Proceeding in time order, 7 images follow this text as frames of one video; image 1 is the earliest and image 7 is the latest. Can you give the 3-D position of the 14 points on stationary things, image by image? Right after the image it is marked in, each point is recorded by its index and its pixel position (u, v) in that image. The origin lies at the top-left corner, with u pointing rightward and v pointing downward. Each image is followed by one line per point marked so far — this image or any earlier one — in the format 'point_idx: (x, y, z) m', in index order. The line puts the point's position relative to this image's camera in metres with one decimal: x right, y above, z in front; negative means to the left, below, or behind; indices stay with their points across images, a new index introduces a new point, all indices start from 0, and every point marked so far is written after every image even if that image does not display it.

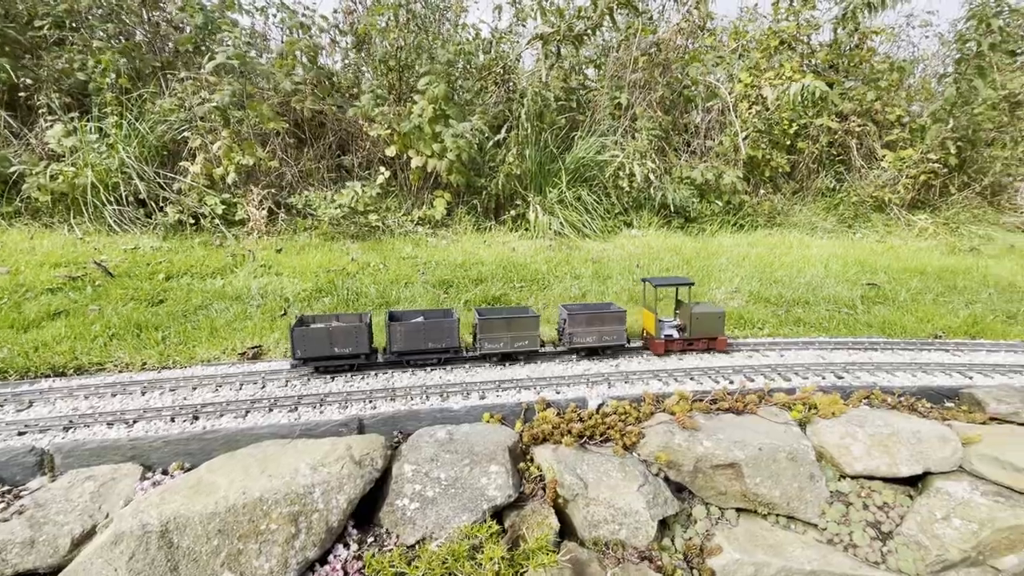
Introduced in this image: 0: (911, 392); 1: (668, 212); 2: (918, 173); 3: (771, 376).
0: (+3.9, -1.0, +4.9) m
1: (+4.1, +1.9, +12.7) m
2: (+11.3, +3.1, +13.8) m
3: (+2.6, -0.9, +5.1) m
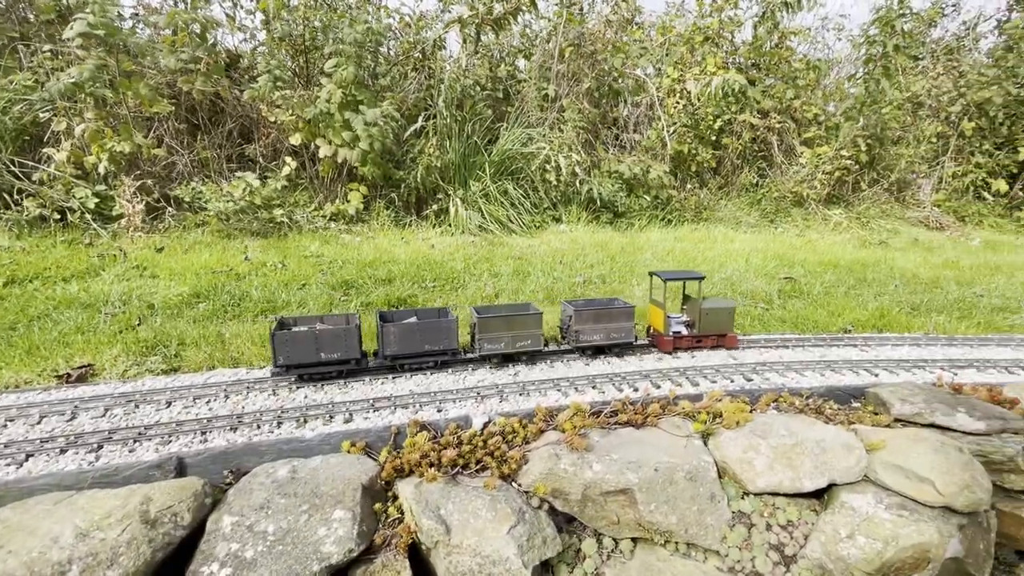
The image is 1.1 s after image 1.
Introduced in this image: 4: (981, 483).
0: (+2.8, -0.9, +4.6) m
1: (+2.2, +2.0, +12.4) m
2: (+9.3, +3.3, +14.3) m
3: (+1.6, -0.9, +4.8) m
4: (+3.1, -1.3, +3.4) m
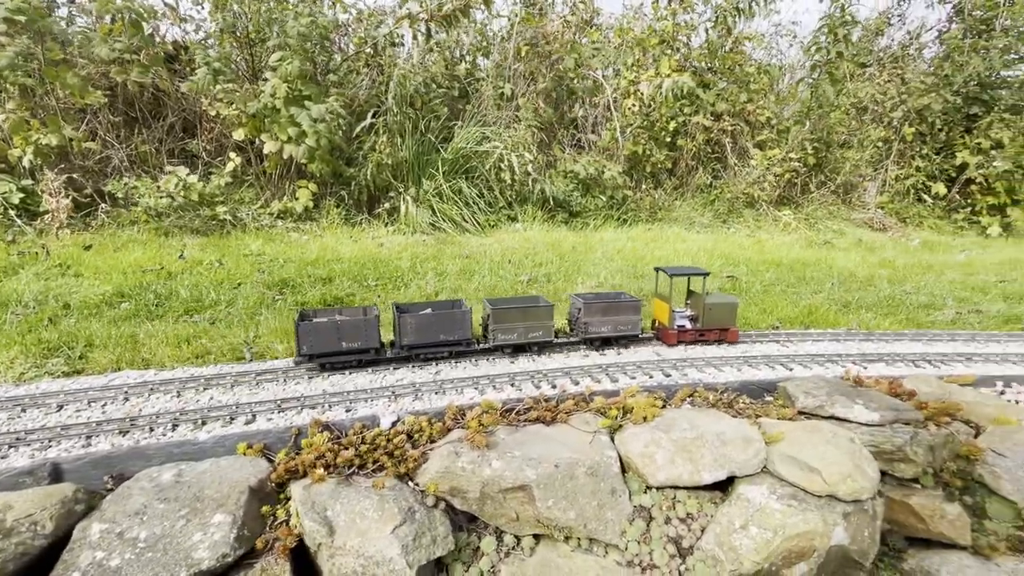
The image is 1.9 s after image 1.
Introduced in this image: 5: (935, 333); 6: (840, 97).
0: (+2.1, -0.9, +4.7) m
1: (+1.1, +2.0, +12.4) m
2: (+8.0, +3.4, +14.7) m
3: (+0.8, -0.8, +4.8) m
4: (+2.5, -1.3, +3.5) m
5: (+5.6, -0.6, +6.6) m
6: (+10.4, +5.8, +15.4) m
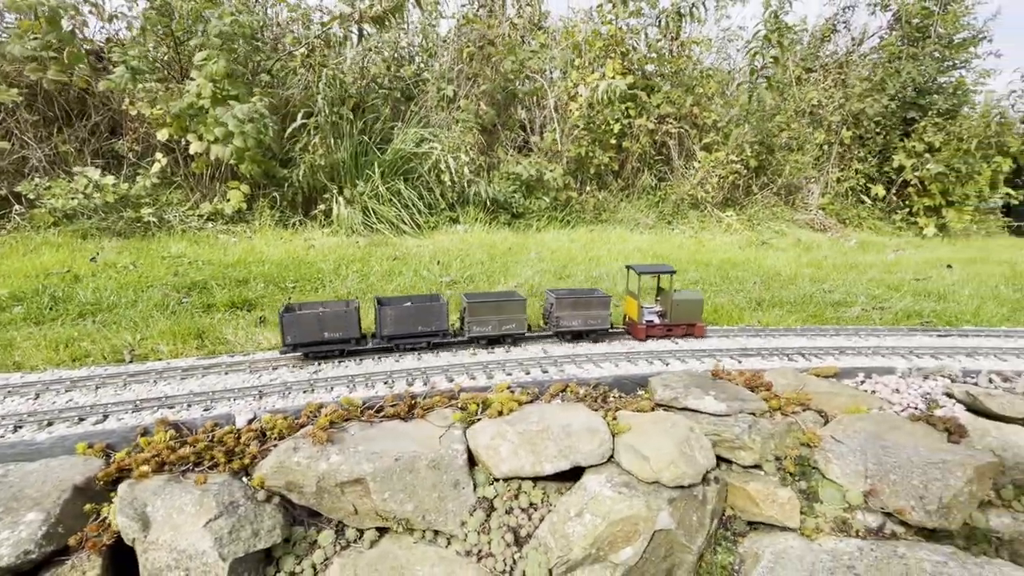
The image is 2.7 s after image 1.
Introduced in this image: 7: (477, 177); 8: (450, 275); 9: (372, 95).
0: (+0.9, -0.9, +4.9) m
1: (-0.4, +2.0, +12.6) m
2: (+6.4, +3.4, +15.1) m
3: (-0.4, -0.8, +4.9) m
4: (+1.3, -1.3, +3.7) m
5: (+4.3, -0.6, +6.9) m
6: (+8.8, +5.9, +15.9) m
7: (-1.0, +2.6, +11.7) m
8: (-1.1, +0.2, +8.7) m
9: (-3.4, +4.6, +12.1) m
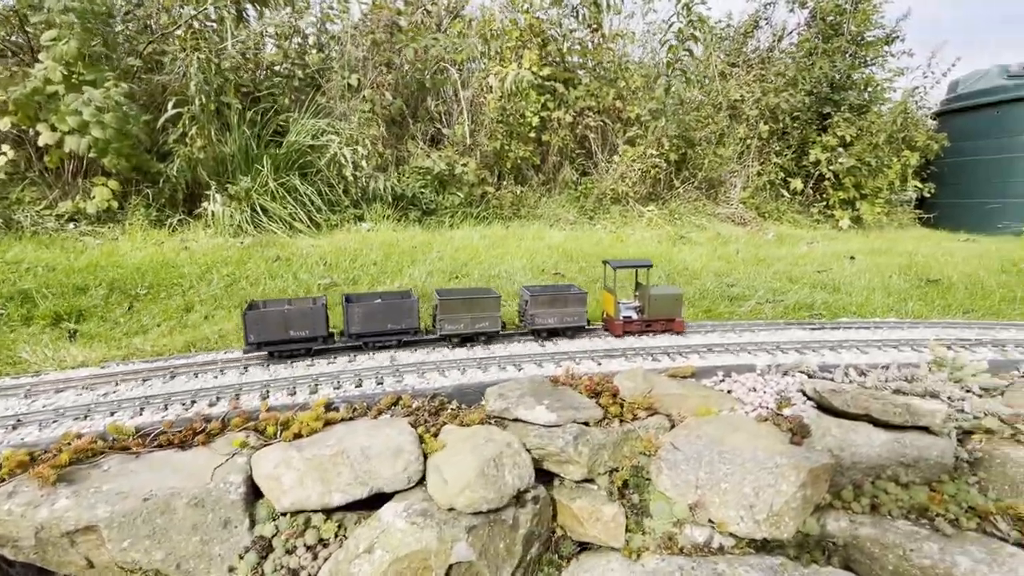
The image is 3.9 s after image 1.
0: (-0.6, -0.9, +4.5) m
1: (-2.5, +2.0, +12.0) m
2: (+4.0, +3.6, +15.0) m
3: (-1.9, -0.9, +4.4) m
4: (-0.1, -1.3, +3.3) m
5: (+2.6, -0.5, +6.8) m
6: (+6.2, +6.1, +16.1) m
7: (-3.1, +2.6, +11.1) m
8: (-2.9, +0.2, +8.1) m
9: (-5.6, +4.6, +11.3) m
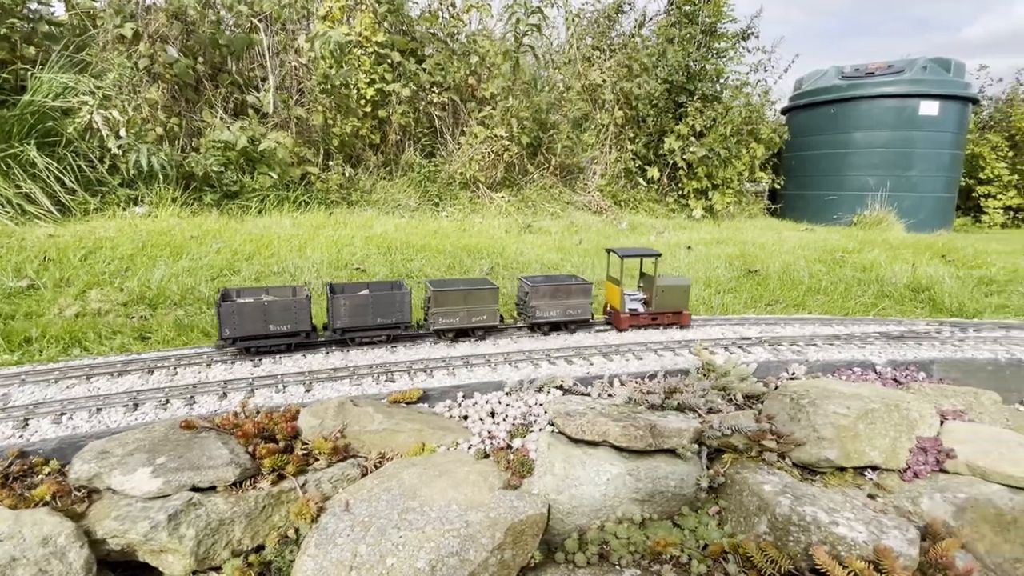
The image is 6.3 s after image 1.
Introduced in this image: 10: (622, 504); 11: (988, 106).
0: (-2.9, -1.0, +3.2) m
1: (-6.2, +2.1, +10.2) m
2: (-0.3, +3.8, +14.2) m
3: (-4.2, -1.0, +2.9) m
4: (-2.2, -1.4, +2.1) m
5: (-0.2, -0.5, +6.0) m
6: (+1.7, +6.4, +15.6) m
7: (-6.6, +2.6, +9.2) m
8: (-5.9, +0.2, +6.3) m
9: (-9.1, +4.6, +8.9) m
10: (+0.8, -1.5, +3.5) m
11: (+15.8, +6.0, +16.5) m
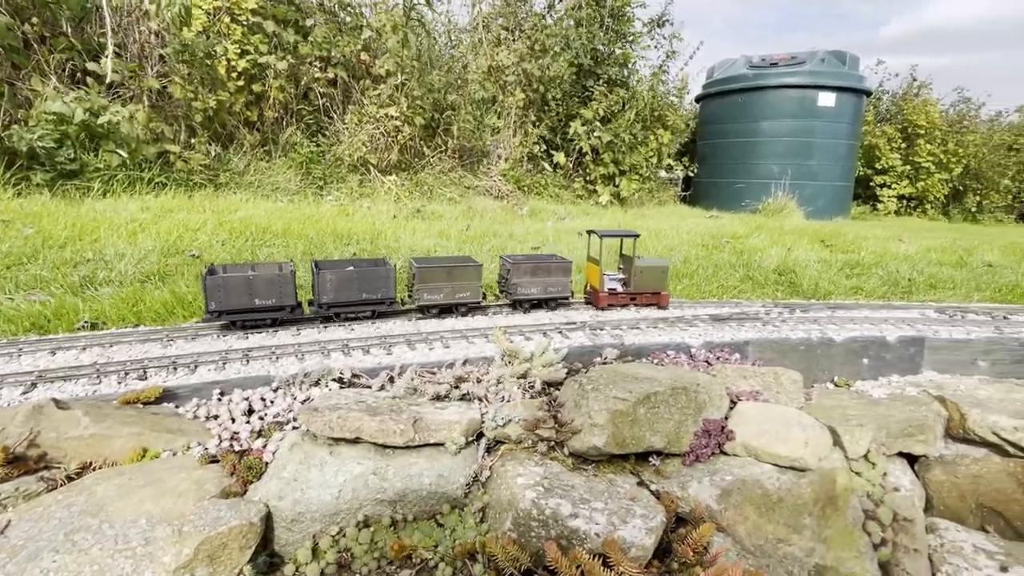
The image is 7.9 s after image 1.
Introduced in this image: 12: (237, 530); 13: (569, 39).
0: (-4.6, -0.9, +2.5) m
1: (-8.5, +2.2, +9.1) m
2: (-3.1, +4.2, +13.7) m
3: (-5.8, -0.9, +2.1) m
4: (-3.7, -1.3, +1.6) m
5: (-2.1, -0.3, +5.5) m
6: (-1.3, +6.8, +15.1) m
7: (-8.8, +2.8, +8.1) m
8: (-7.8, +0.3, +5.3) m
9: (-11.3, +4.7, +7.4) m
10: (-0.9, -1.4, +3.2) m
11: (+12.7, +6.5, +17.5) m
12: (-1.5, -1.3, +2.8) m
13: (+1.7, +7.6, +15.5) m
